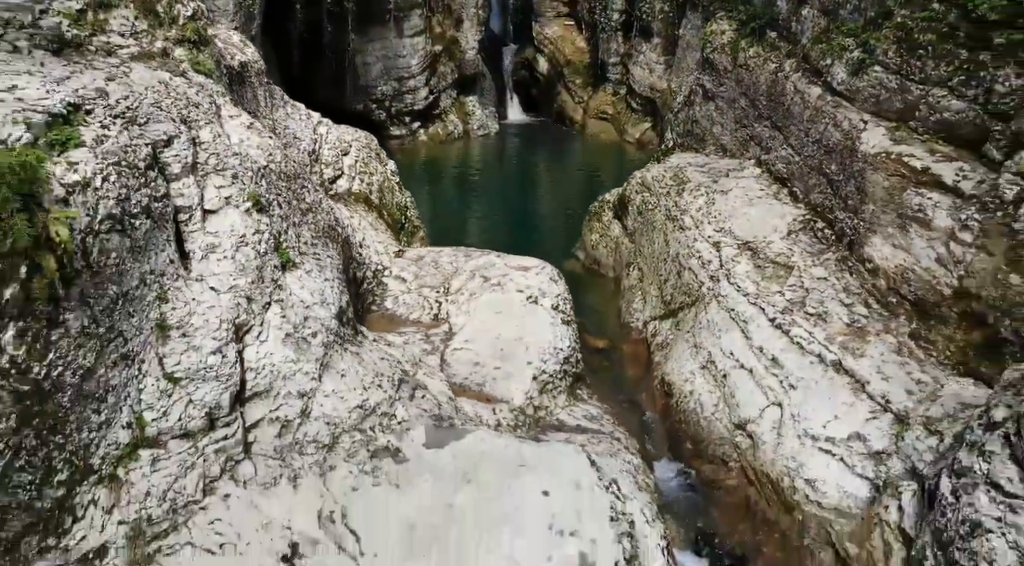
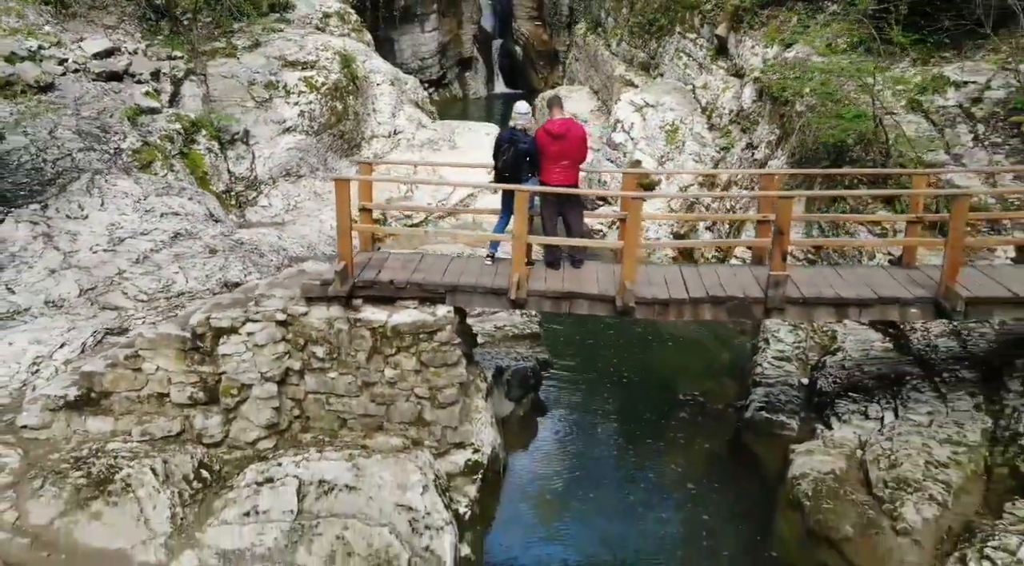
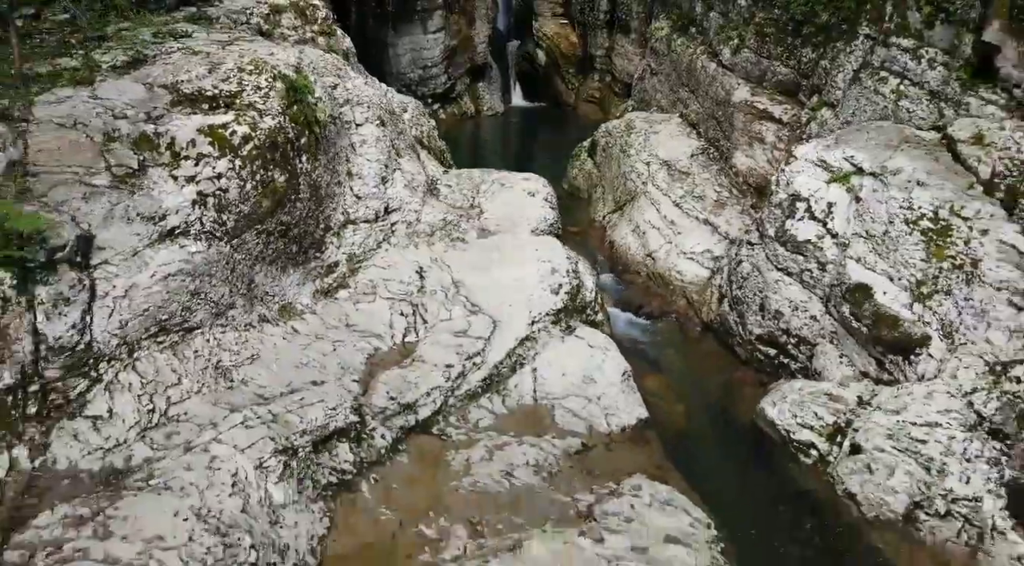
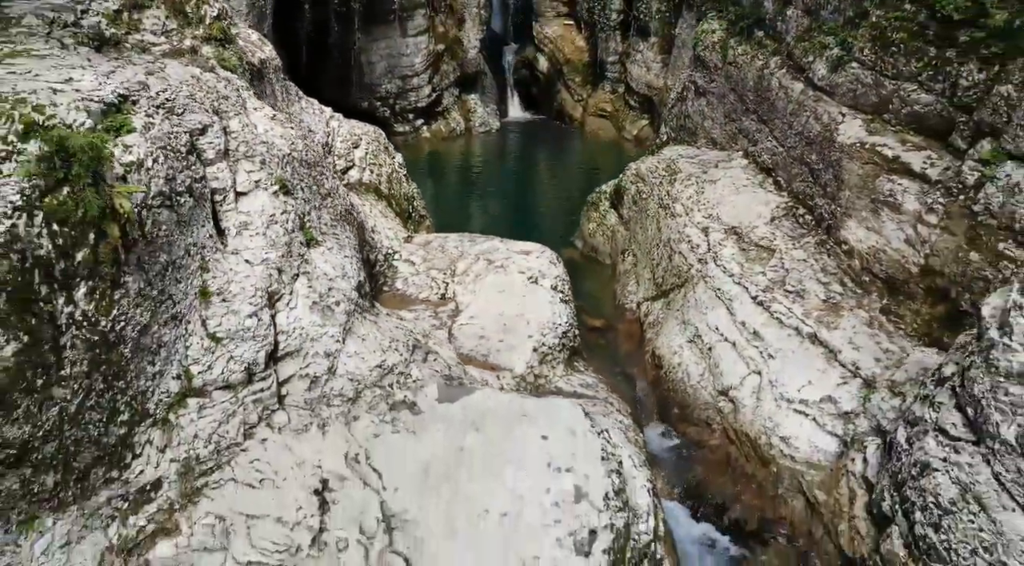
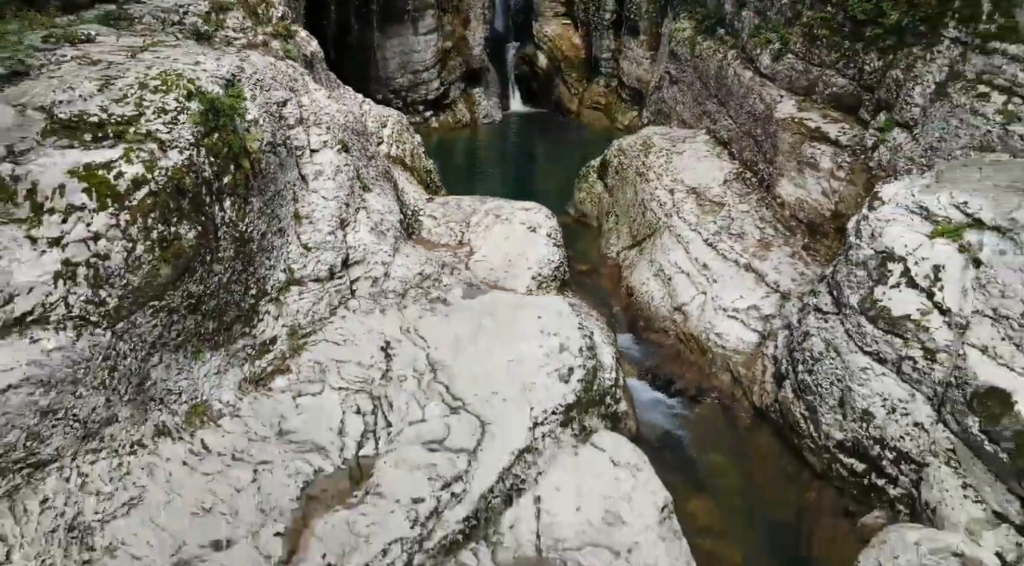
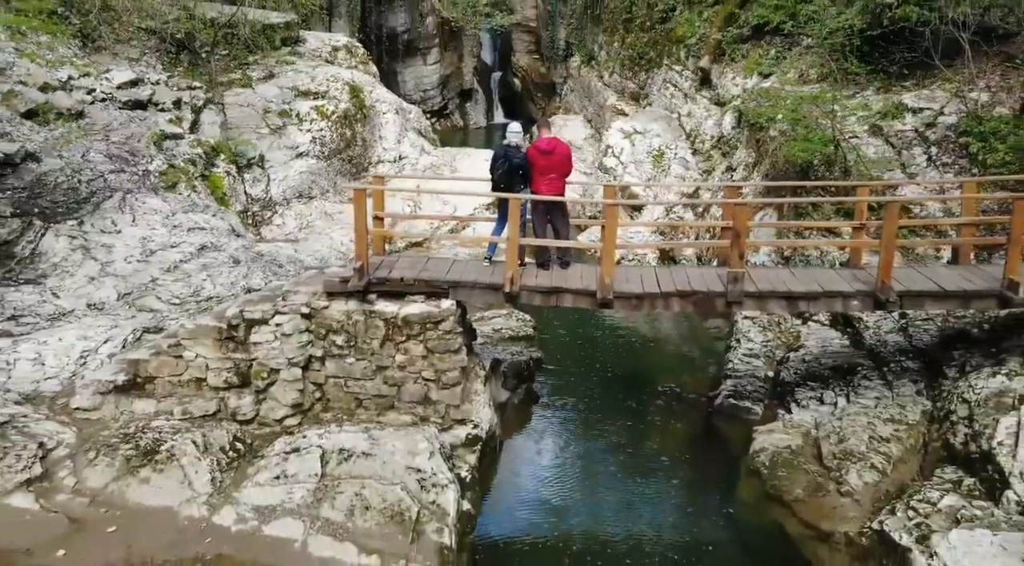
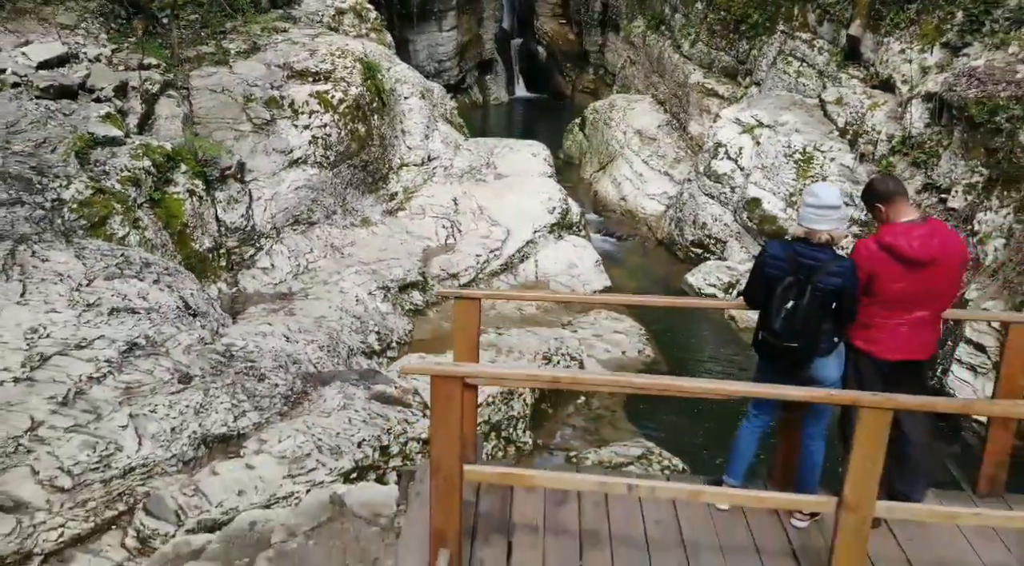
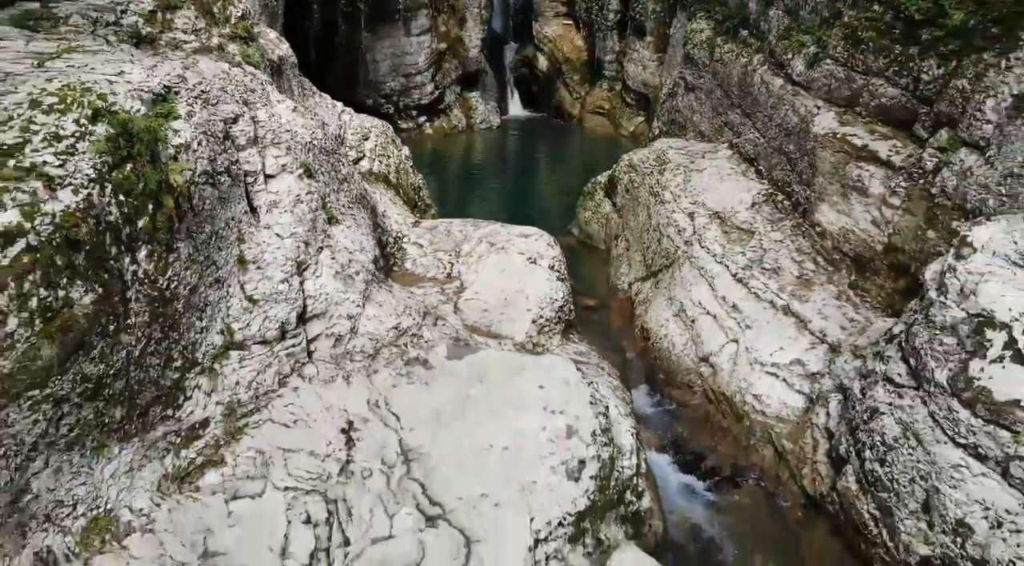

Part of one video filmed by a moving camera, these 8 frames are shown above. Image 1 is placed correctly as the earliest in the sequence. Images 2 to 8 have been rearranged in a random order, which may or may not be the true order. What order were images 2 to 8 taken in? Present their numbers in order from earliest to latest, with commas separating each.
4, 8, 5, 3, 7, 2, 6
